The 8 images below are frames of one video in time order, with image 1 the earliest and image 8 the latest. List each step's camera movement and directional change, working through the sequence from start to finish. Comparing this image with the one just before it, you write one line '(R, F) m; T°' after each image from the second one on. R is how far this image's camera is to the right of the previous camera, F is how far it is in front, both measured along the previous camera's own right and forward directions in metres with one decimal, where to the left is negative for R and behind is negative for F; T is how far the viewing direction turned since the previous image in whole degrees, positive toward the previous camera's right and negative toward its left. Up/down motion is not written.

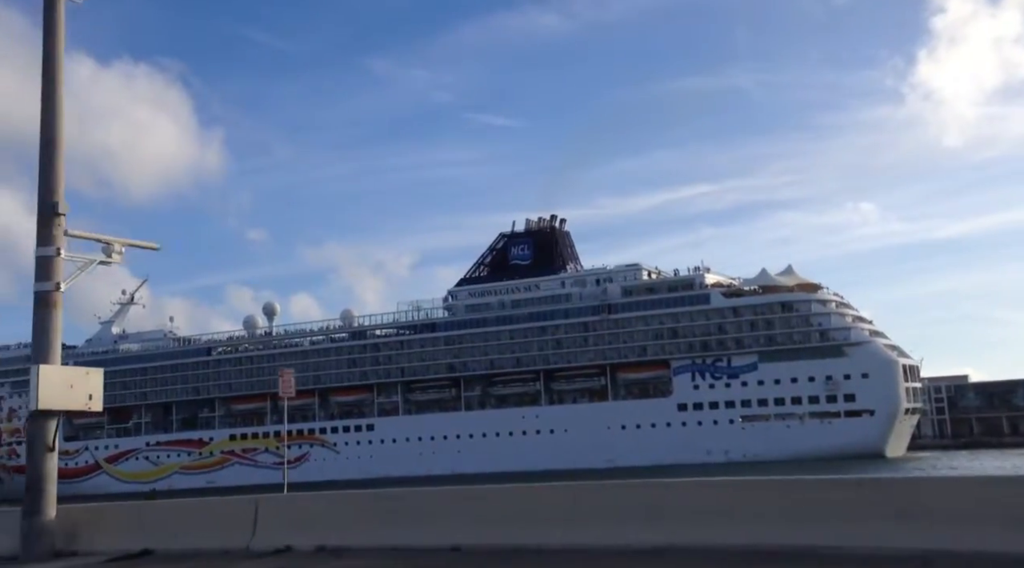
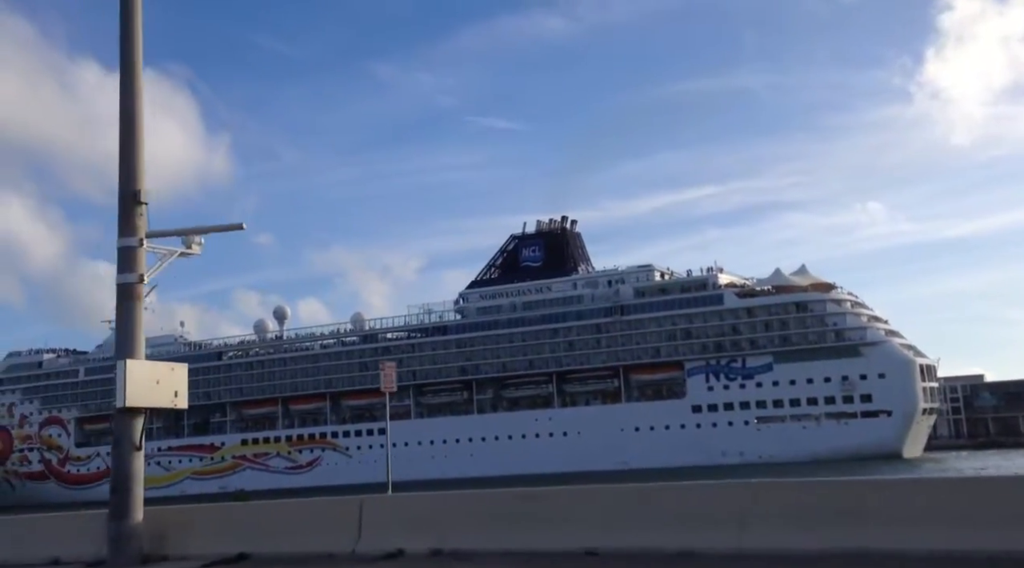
(-0.2, +0.2) m; 0°
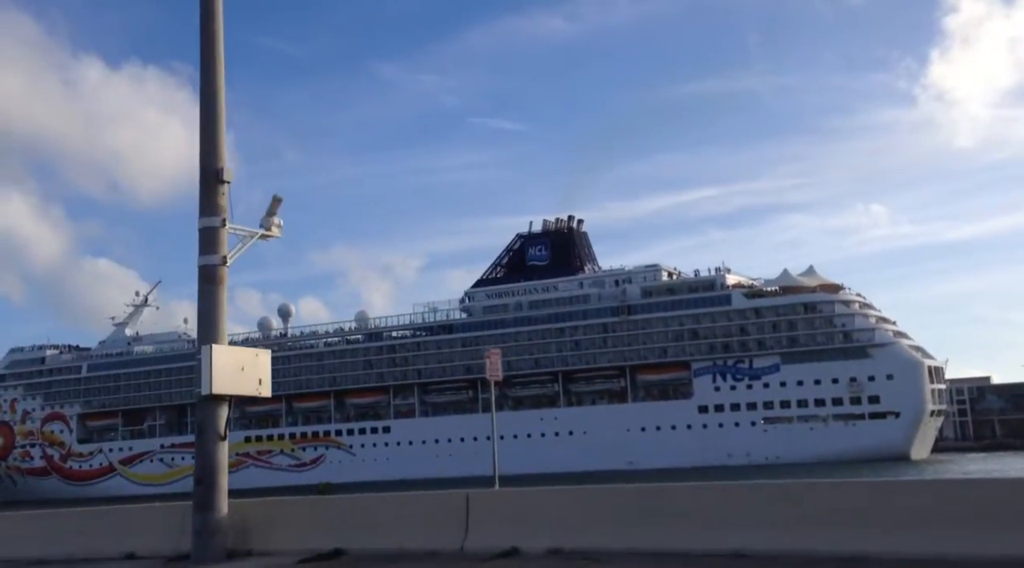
(-0.3, +0.2) m; 0°
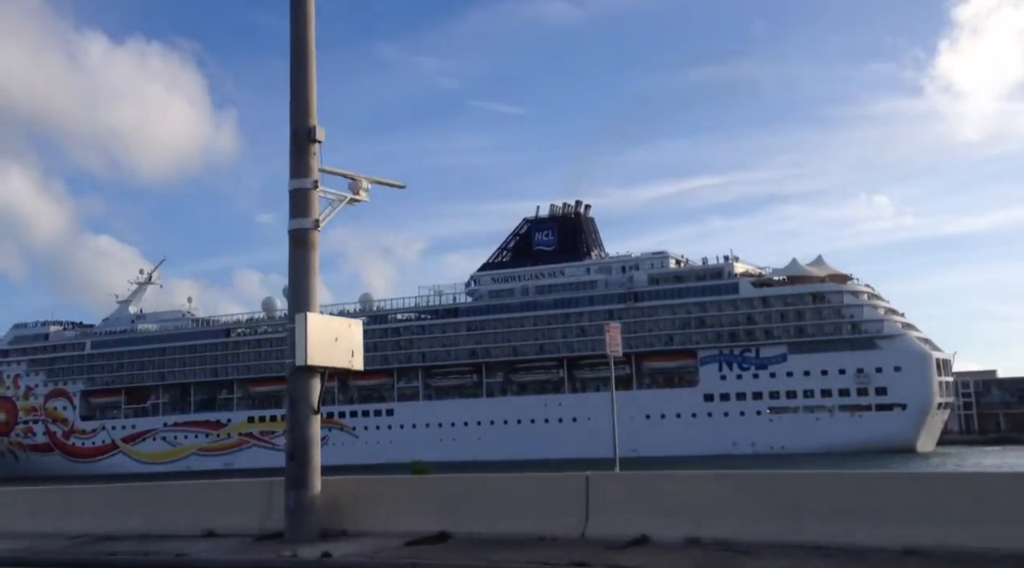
(-0.3, +0.2) m; 0°
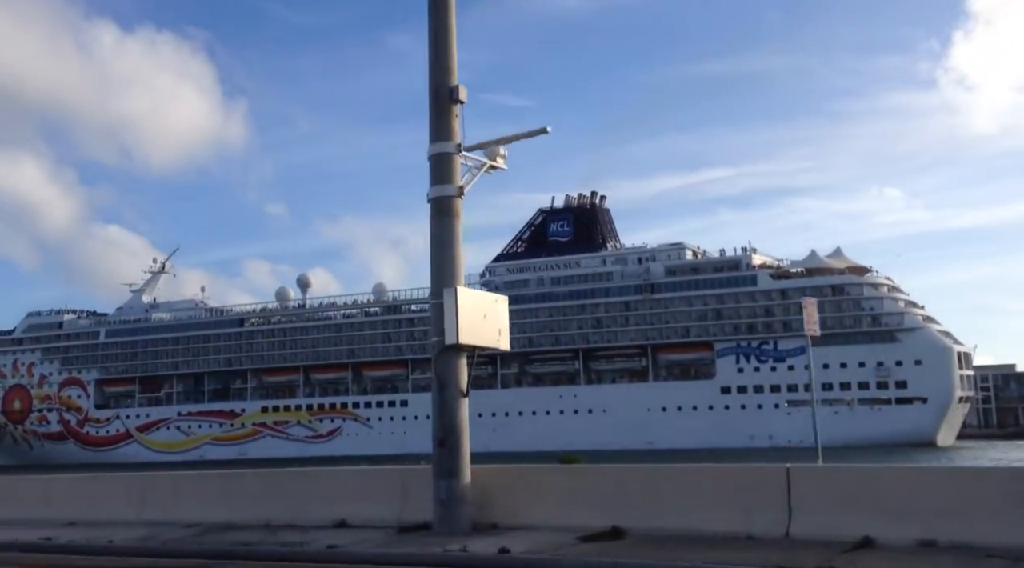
(-0.4, +0.2) m; 0°
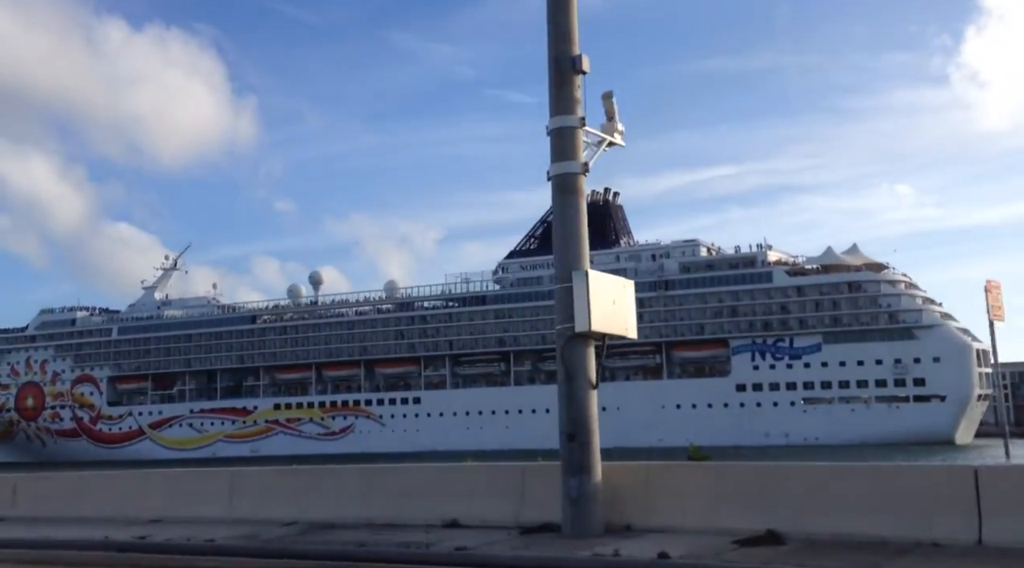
(-0.3, +0.2) m; 0°
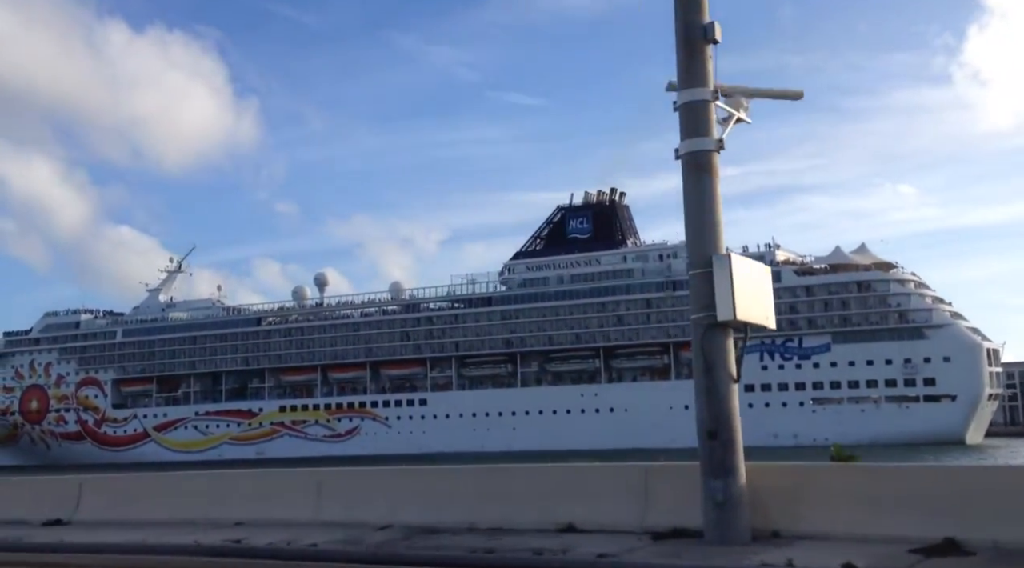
(-0.3, +0.2) m; 0°
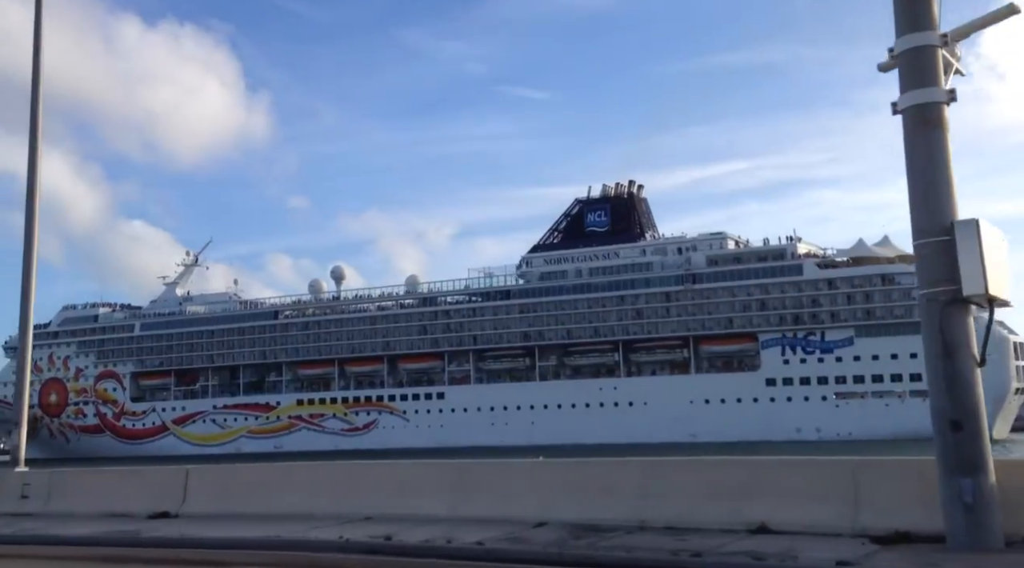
(-0.3, +0.2) m; -1°
